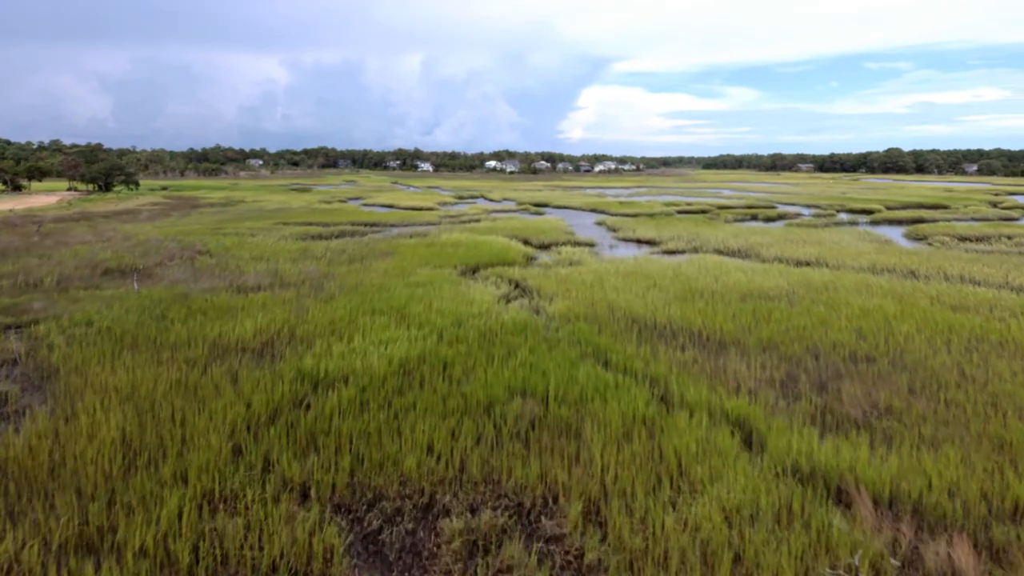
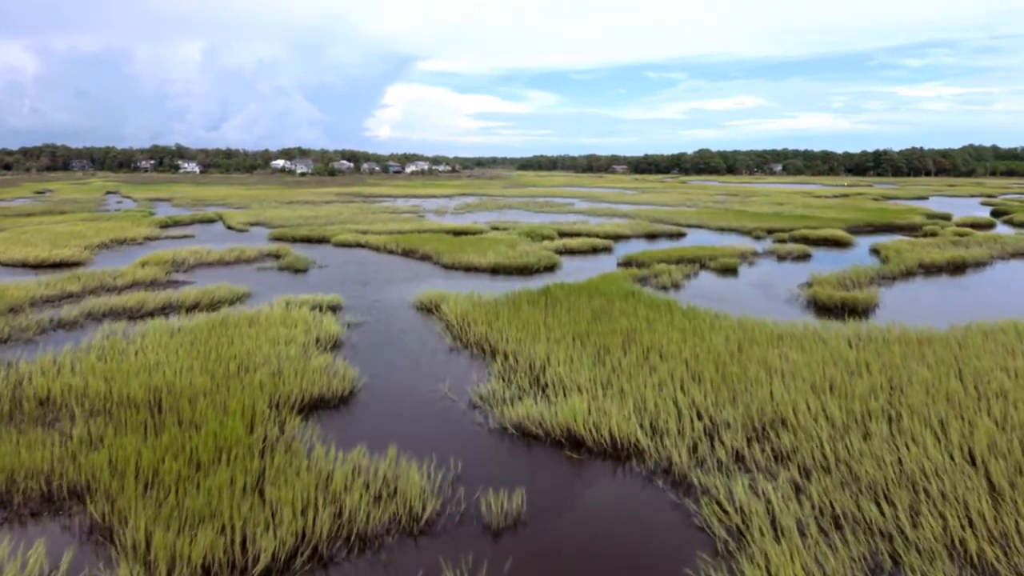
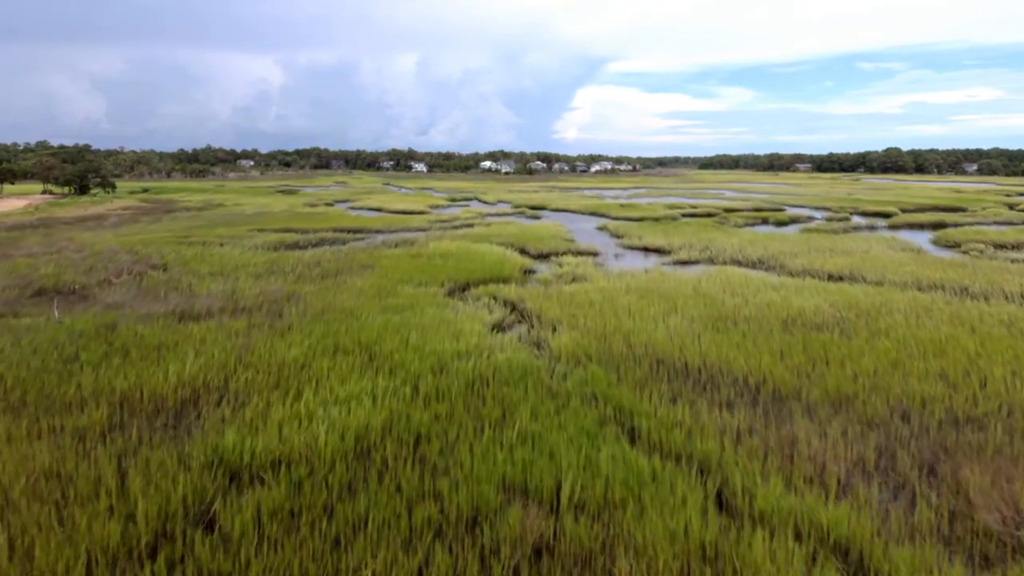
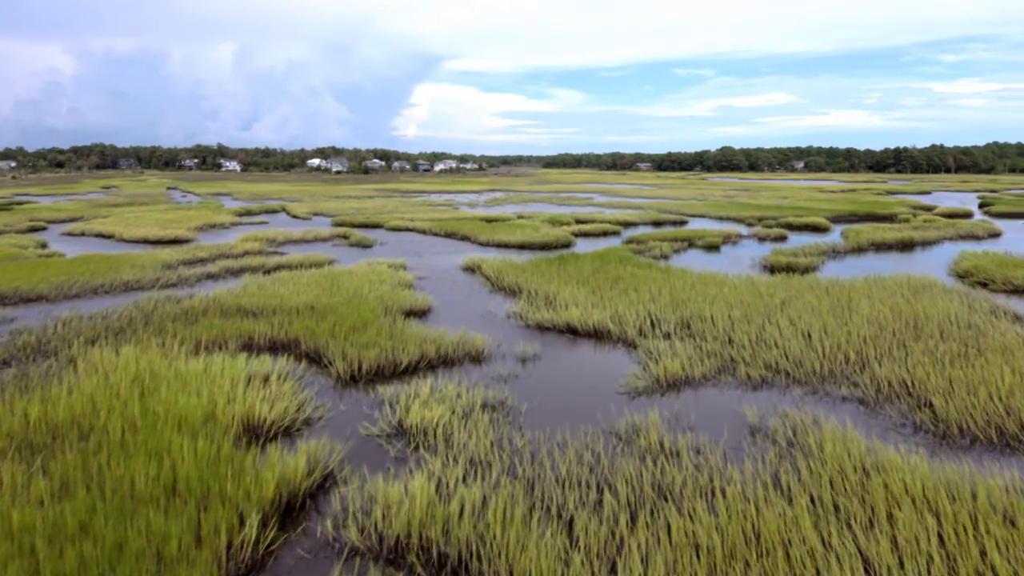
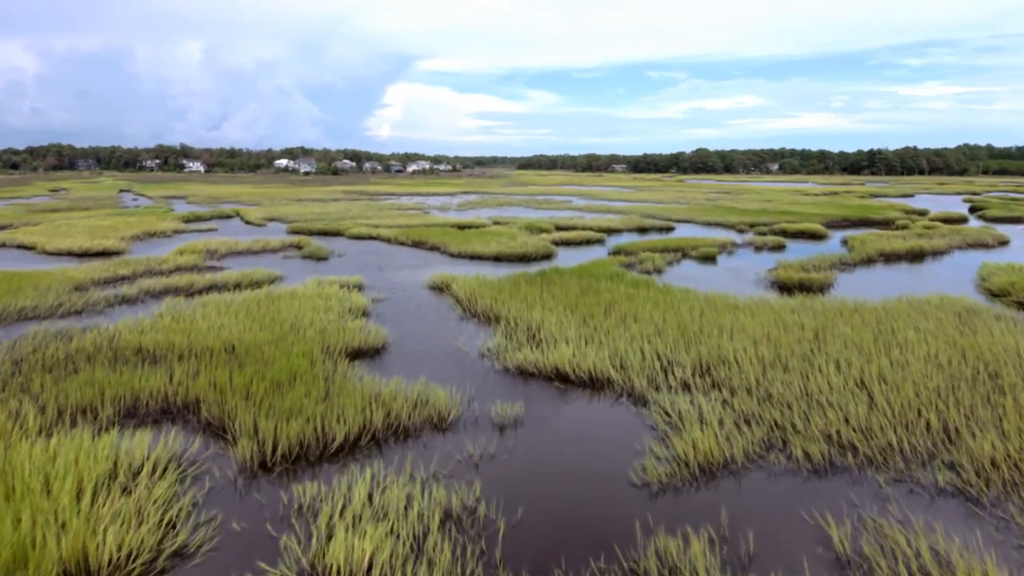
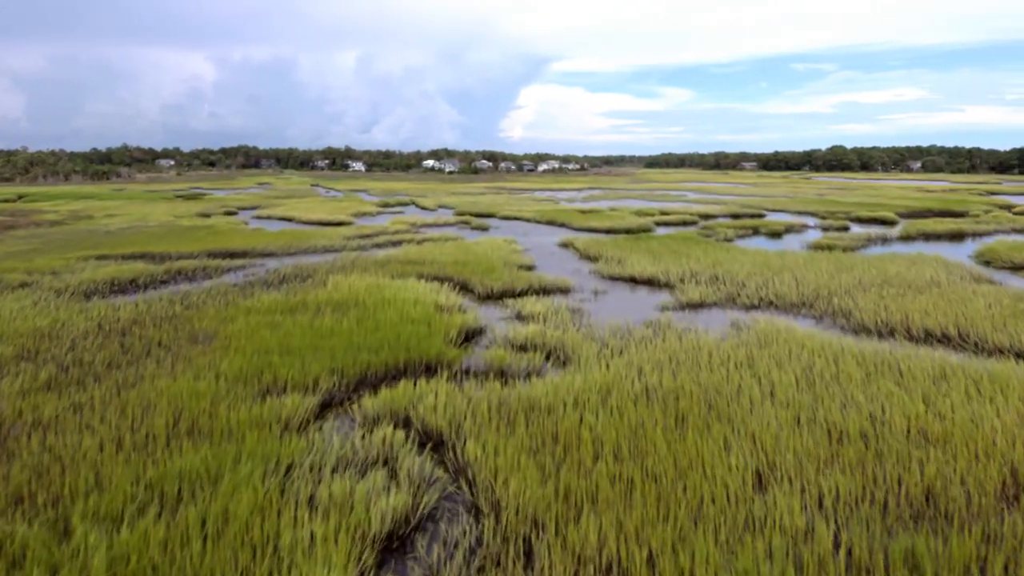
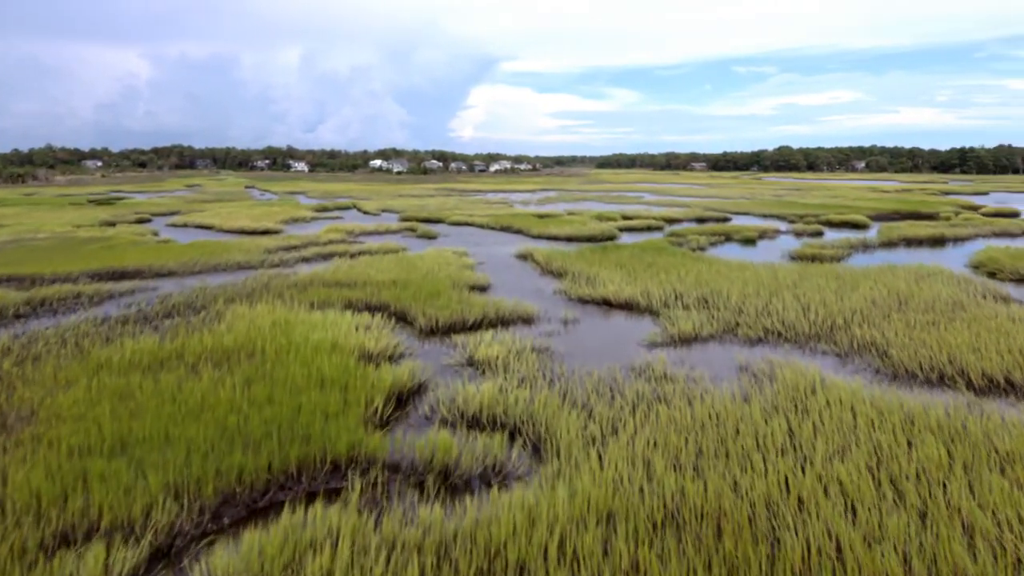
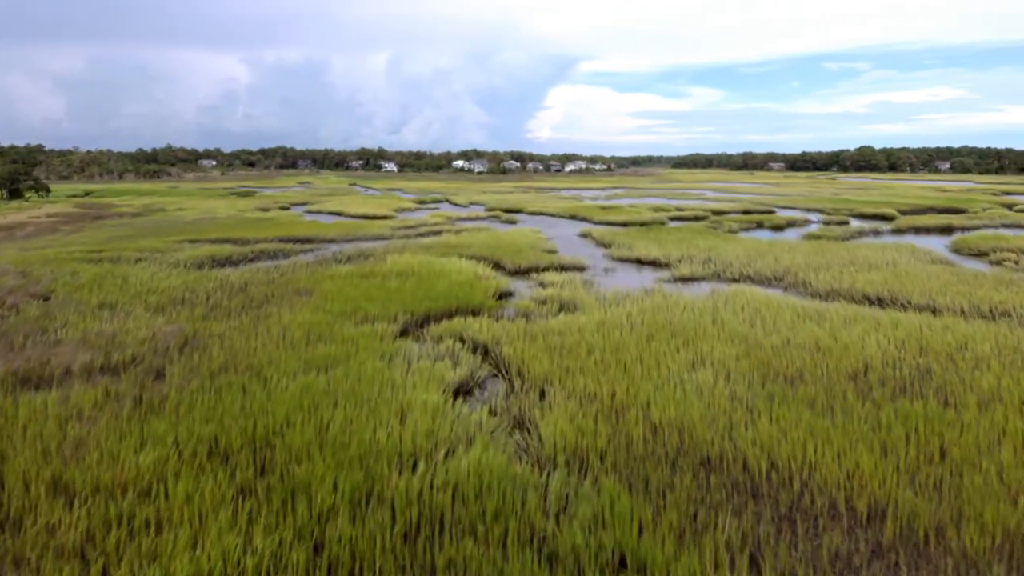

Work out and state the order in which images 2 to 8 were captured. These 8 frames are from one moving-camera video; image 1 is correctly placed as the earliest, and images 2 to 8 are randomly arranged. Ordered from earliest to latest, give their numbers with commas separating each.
3, 8, 6, 7, 4, 5, 2
